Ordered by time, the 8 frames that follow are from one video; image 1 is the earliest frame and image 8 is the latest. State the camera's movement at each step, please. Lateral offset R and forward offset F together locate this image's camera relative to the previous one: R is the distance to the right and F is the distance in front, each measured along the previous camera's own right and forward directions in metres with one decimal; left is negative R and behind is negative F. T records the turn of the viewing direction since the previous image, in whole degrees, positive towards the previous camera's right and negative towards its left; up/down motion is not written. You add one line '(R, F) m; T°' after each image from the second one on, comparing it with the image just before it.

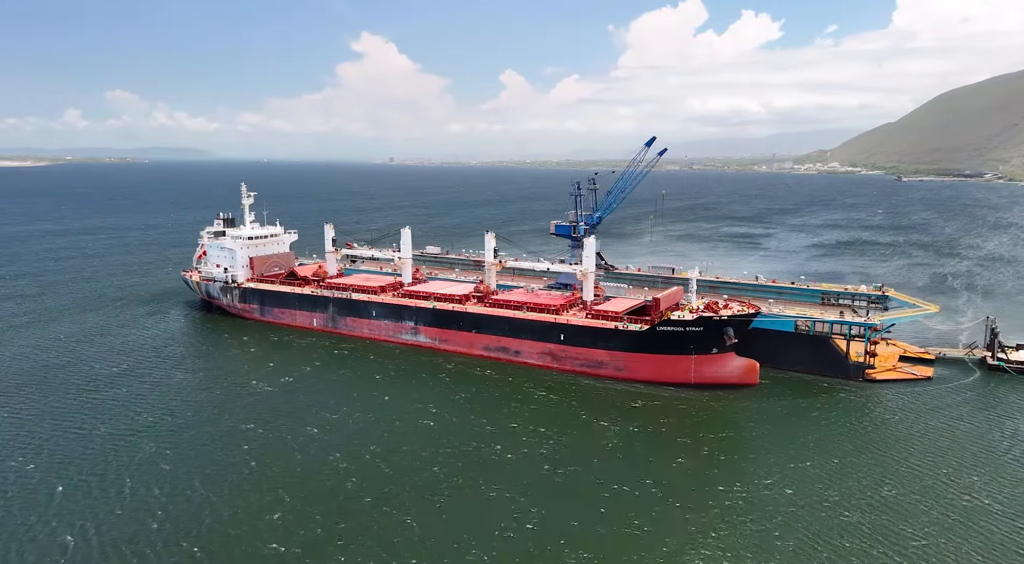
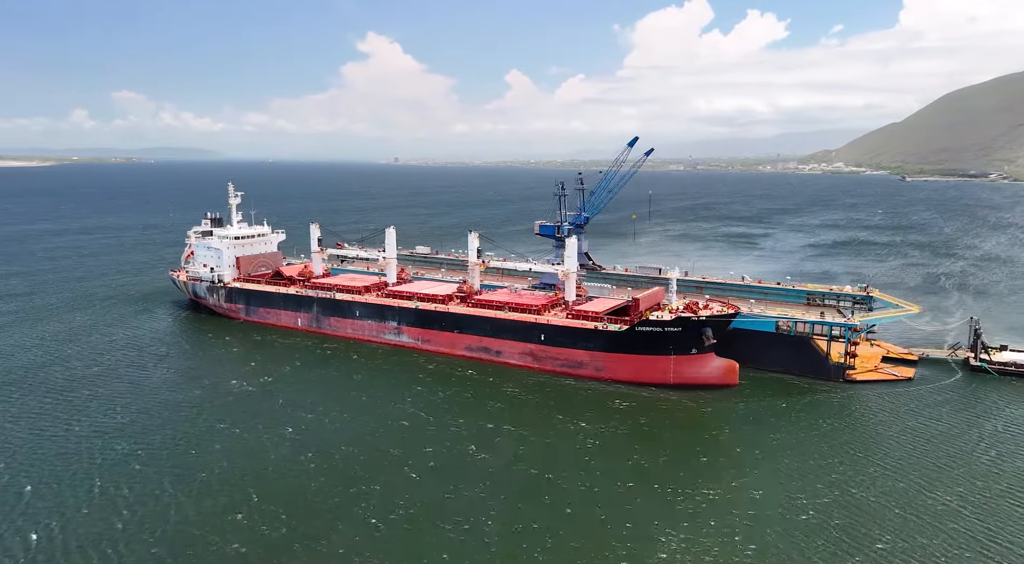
(+1.6, 0.0) m; 0°
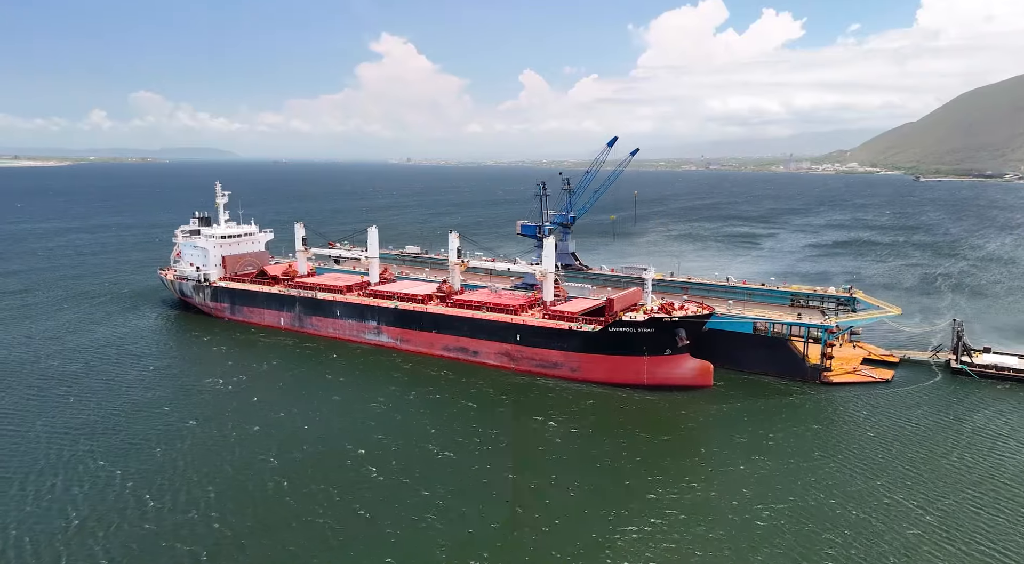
(+2.4, +0.1) m; -1°
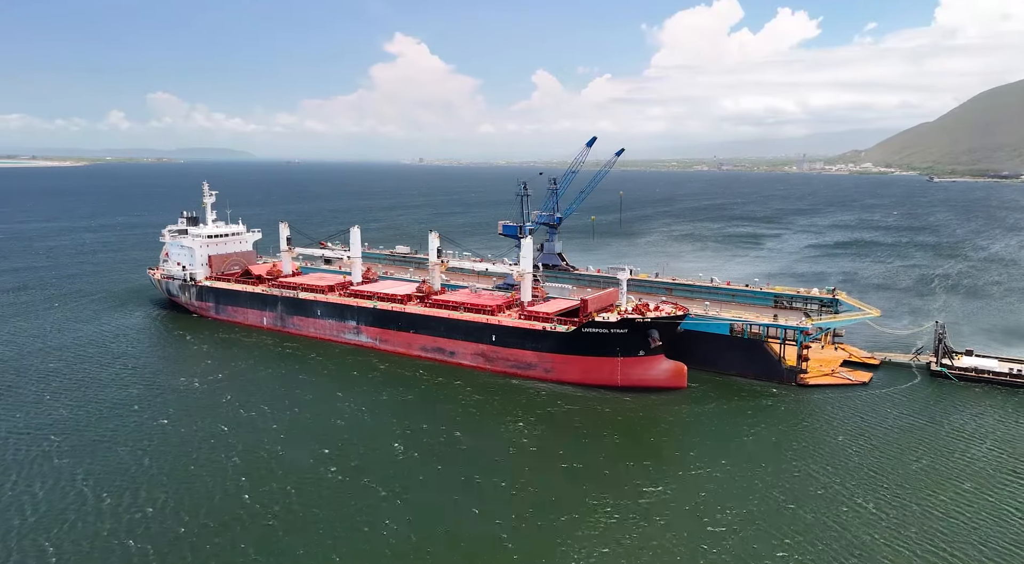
(+2.4, +0.1) m; -1°
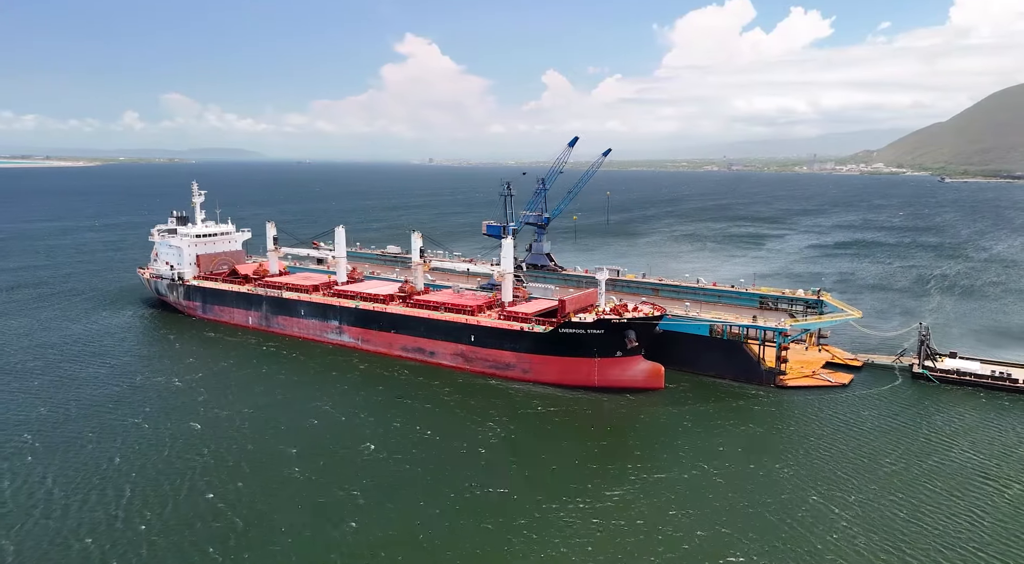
(+2.0, +0.1) m; -1°
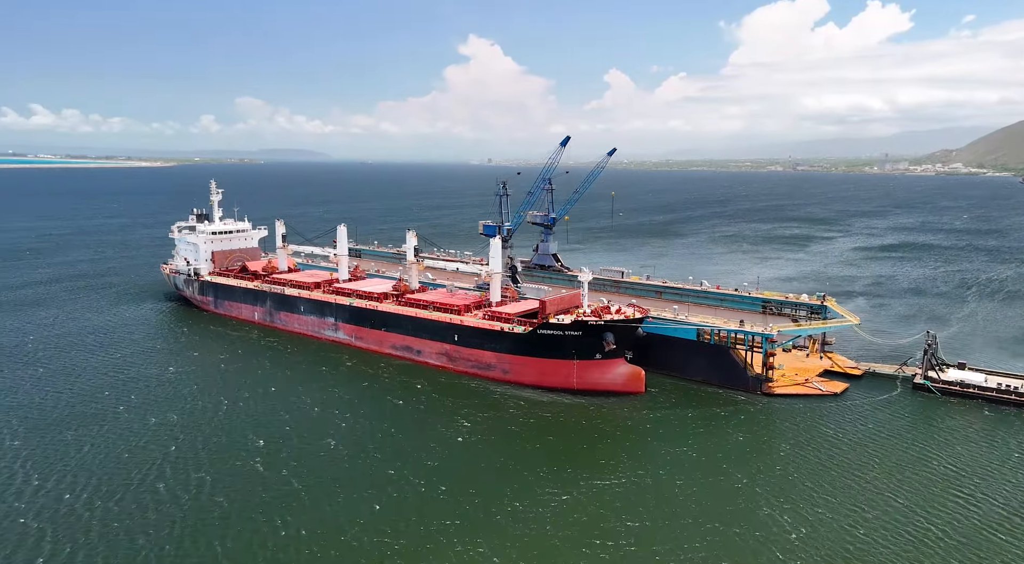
(+4.9, +0.5) m; -5°
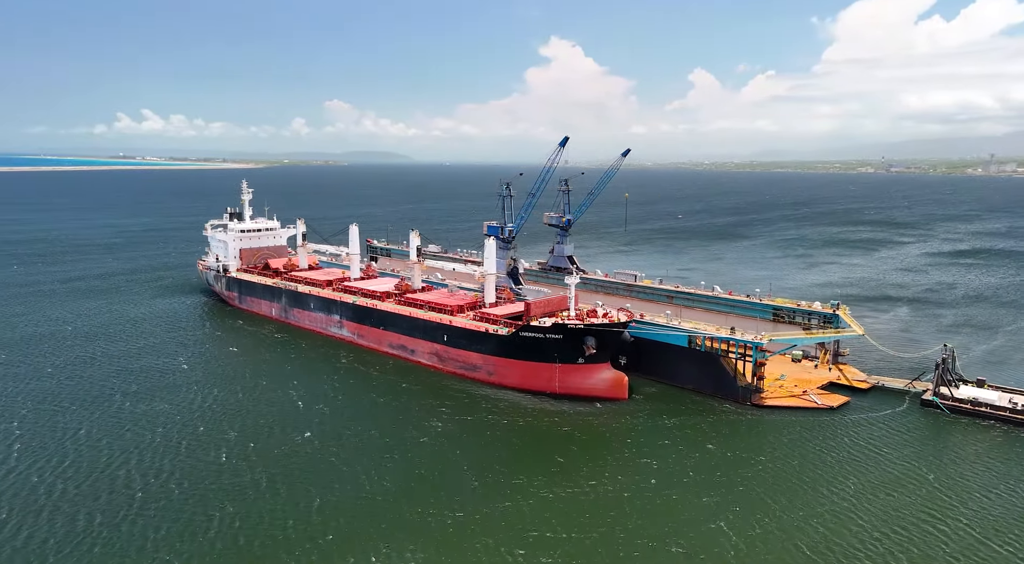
(+5.8, +0.9) m; -7°
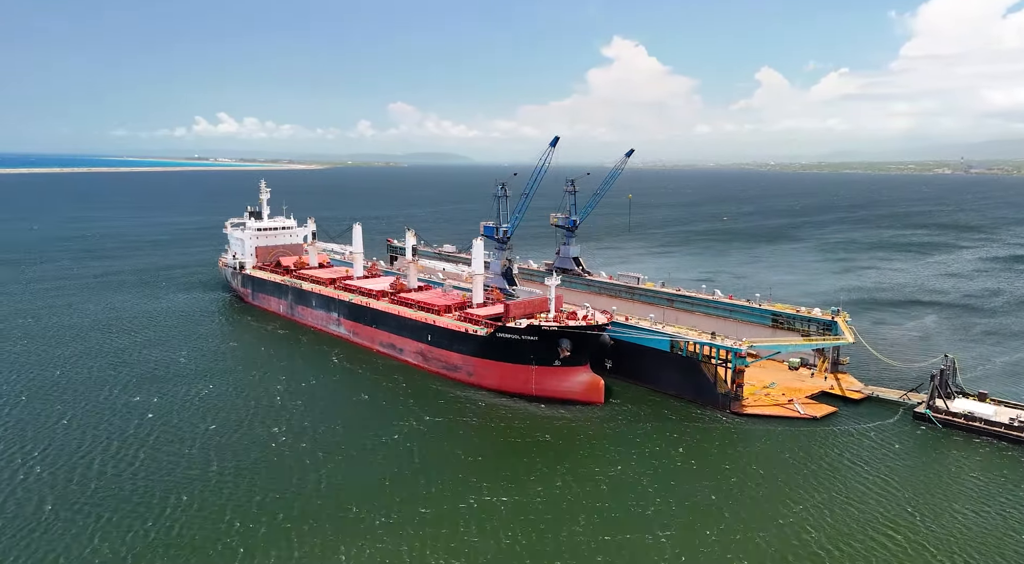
(+4.9, +0.7) m; -5°
